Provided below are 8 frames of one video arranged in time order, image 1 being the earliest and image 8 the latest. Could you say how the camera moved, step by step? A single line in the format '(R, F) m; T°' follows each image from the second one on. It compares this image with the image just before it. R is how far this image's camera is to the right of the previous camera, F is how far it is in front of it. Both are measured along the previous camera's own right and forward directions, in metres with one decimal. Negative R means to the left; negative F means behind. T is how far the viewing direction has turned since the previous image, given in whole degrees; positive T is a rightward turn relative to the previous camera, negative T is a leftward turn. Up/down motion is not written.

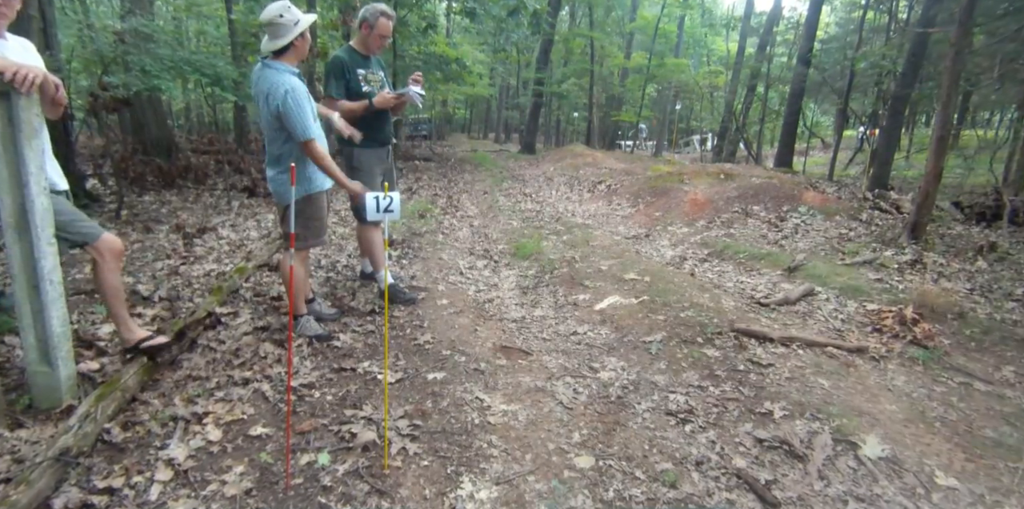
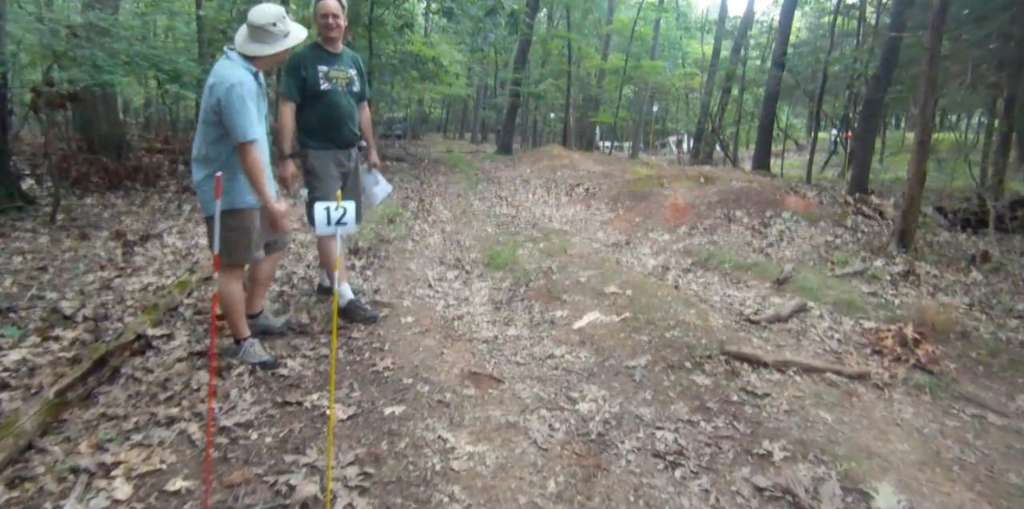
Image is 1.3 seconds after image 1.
(+0.1, +0.5) m; +2°
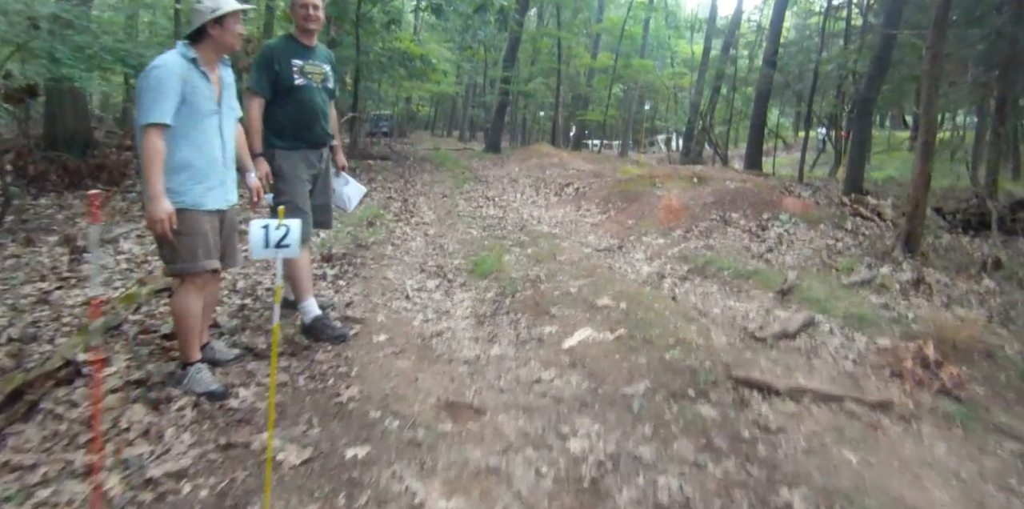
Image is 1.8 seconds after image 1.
(+0.1, +0.5) m; +1°
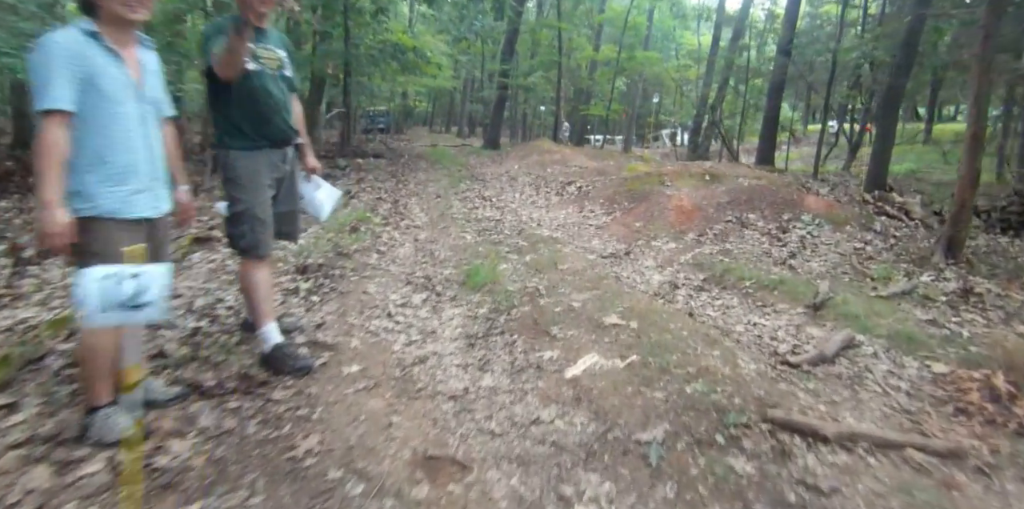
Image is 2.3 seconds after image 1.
(+0.1, +0.7) m; 0°
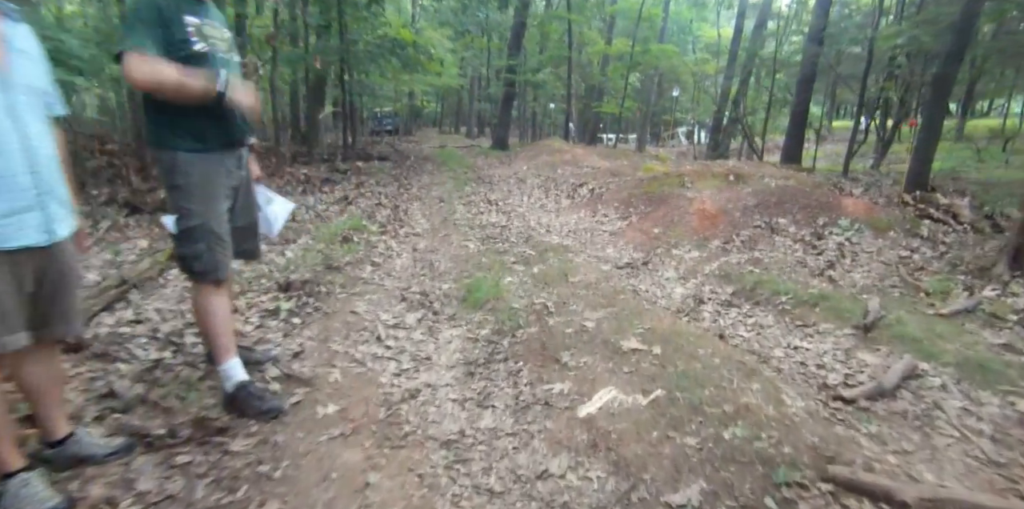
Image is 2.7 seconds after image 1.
(+0.1, +0.6) m; -1°
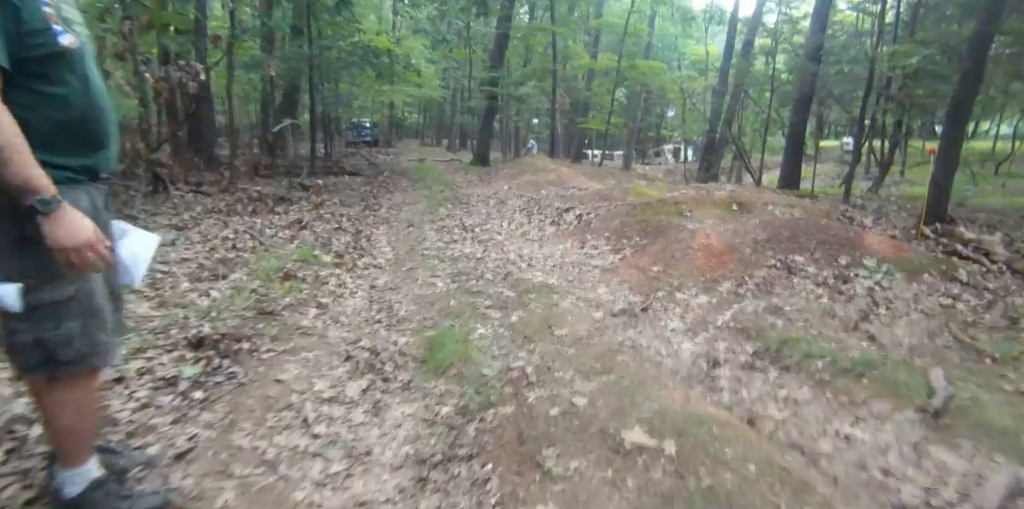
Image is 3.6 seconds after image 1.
(+0.1, +1.1) m; +2°
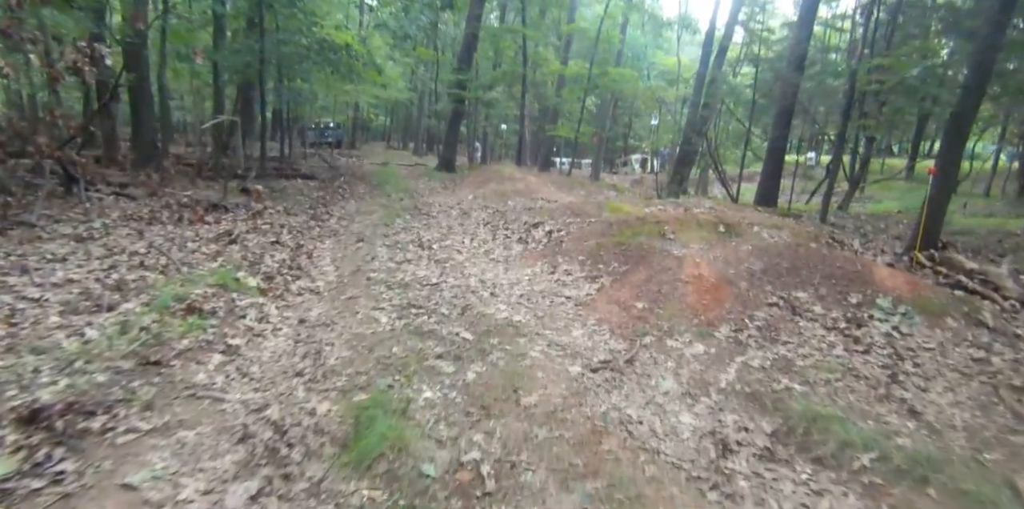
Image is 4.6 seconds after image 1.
(+0.1, +1.1) m; +4°
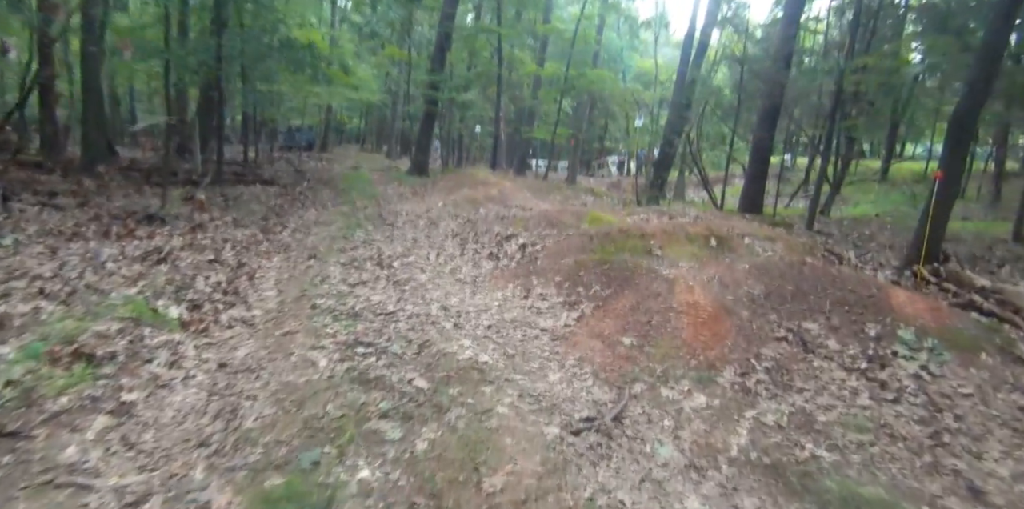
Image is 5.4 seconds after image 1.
(+0.1, +0.9) m; +2°
